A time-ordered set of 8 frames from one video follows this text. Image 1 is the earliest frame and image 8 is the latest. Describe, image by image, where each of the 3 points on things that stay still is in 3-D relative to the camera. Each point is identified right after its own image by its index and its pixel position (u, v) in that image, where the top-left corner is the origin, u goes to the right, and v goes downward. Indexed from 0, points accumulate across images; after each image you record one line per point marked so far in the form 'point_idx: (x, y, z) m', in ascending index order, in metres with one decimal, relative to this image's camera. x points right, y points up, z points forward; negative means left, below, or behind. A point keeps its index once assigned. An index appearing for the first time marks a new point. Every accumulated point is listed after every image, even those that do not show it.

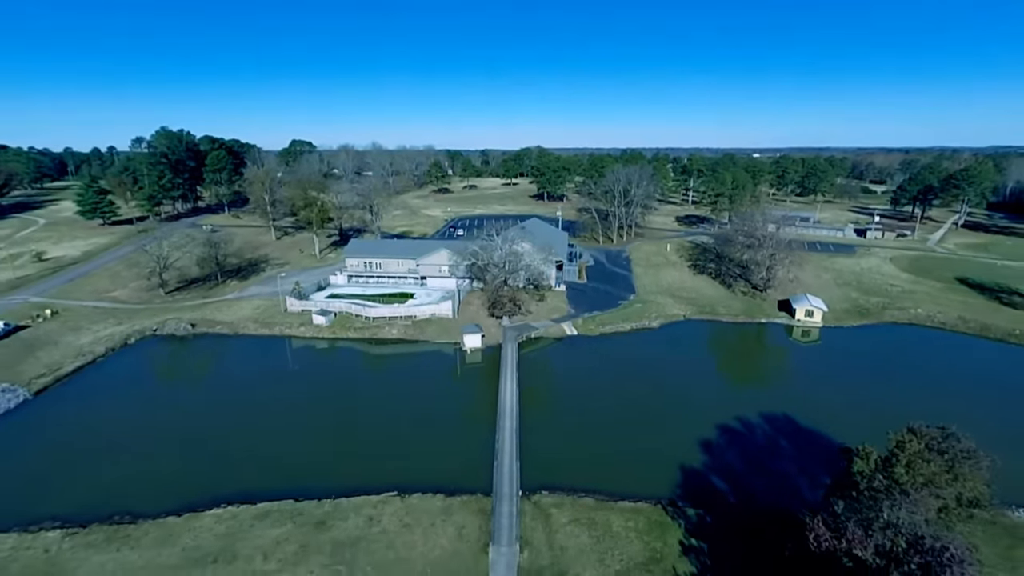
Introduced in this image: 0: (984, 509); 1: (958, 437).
0: (+12.1, -5.7, +12.9) m
1: (+12.4, -4.2, +13.8) m
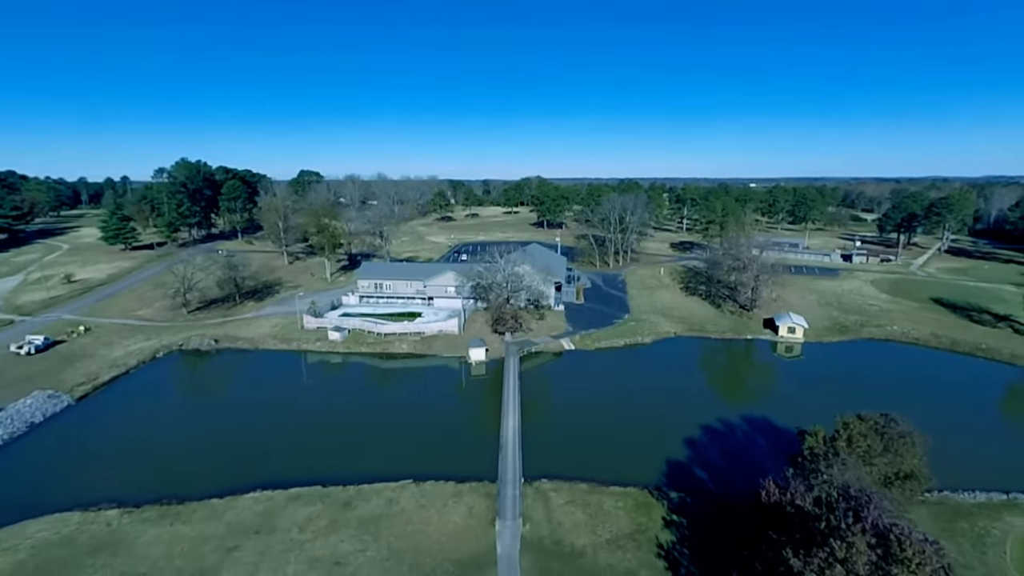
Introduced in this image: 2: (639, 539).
0: (+12.2, -5.9, +15.1) m
1: (+12.5, -4.4, +16.1) m
2: (+4.0, -8.0, +15.8) m
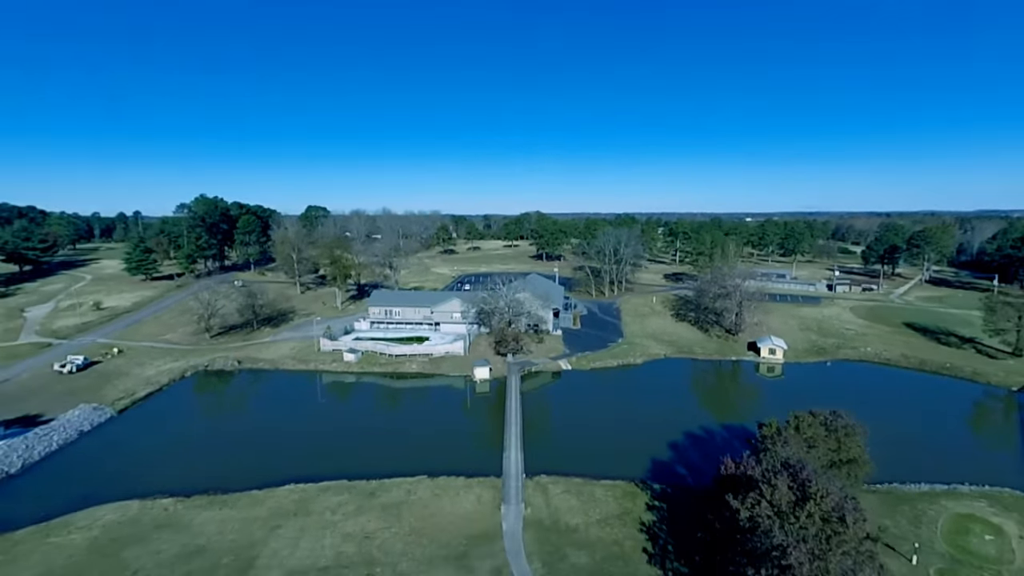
0: (+12.4, -6.4, +17.8) m
1: (+12.6, -4.9, +18.9) m
2: (+4.2, -8.5, +18.4) m
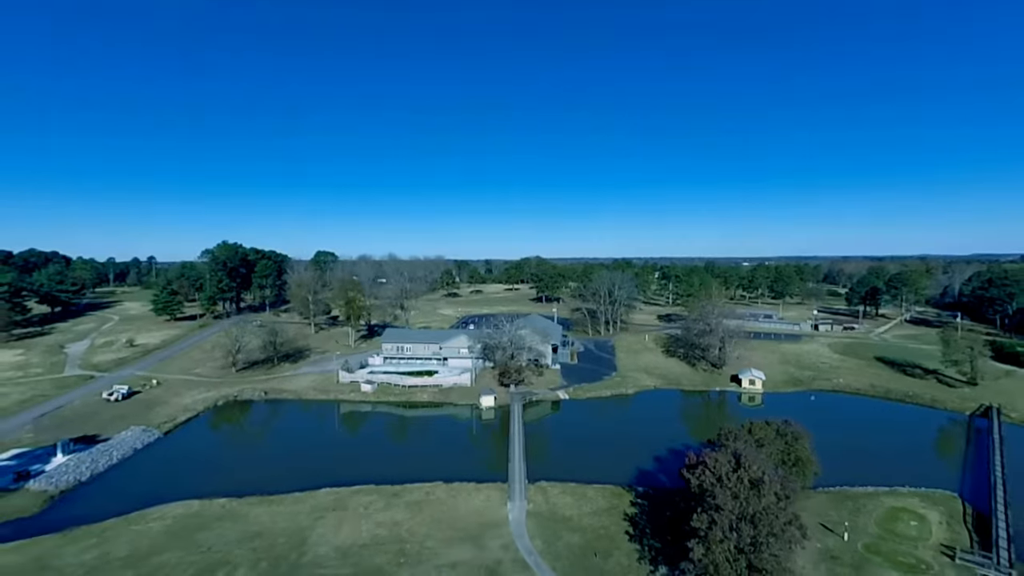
0: (+12.6, -7.6, +21.5) m
1: (+12.8, -6.3, +22.8) m
2: (+4.4, -9.8, +21.9) m
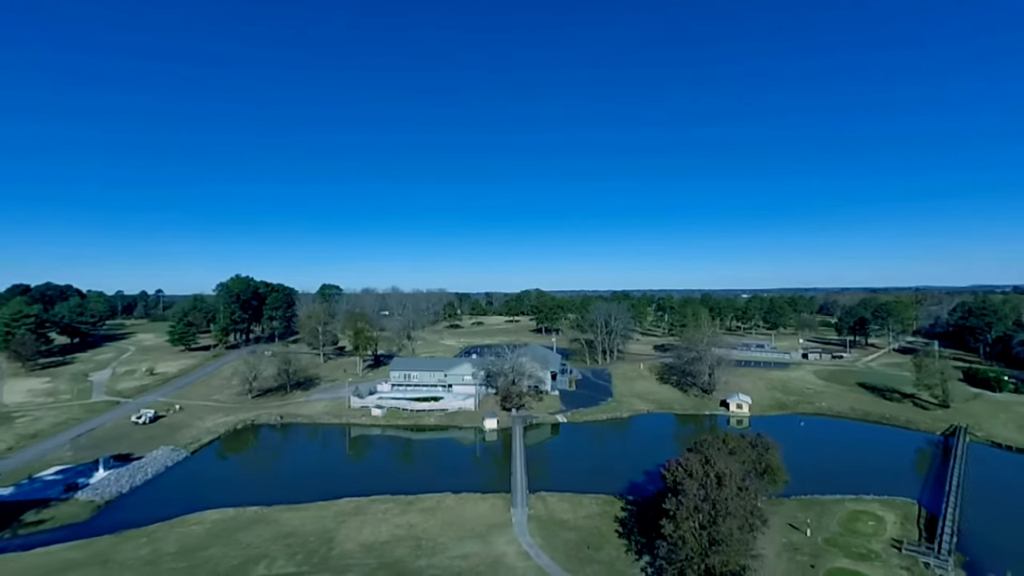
0: (+12.7, -8.9, +24.3) m
1: (+13.0, -7.7, +25.6) m
2: (+4.5, -11.2, +24.5) m
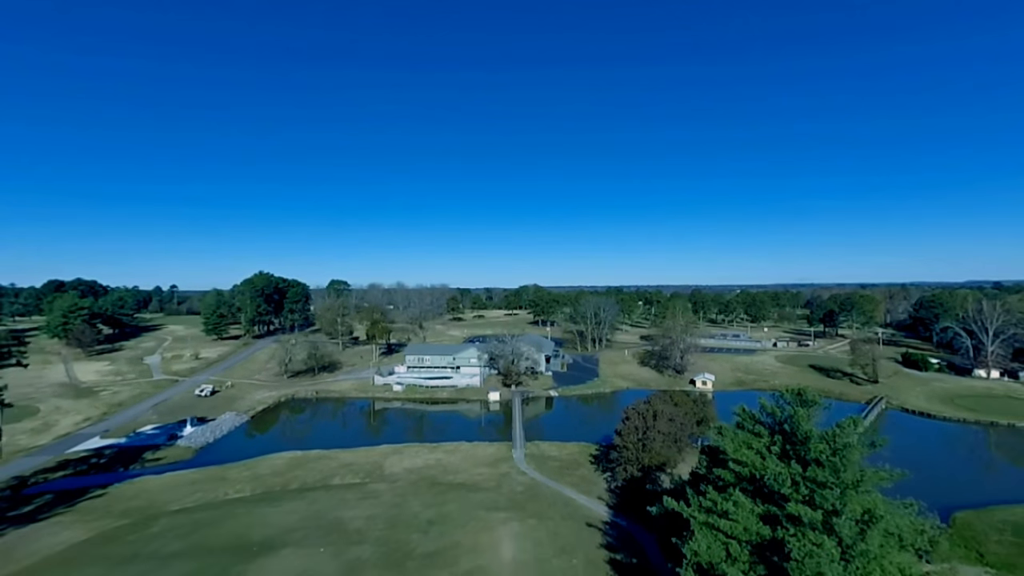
0: (+12.8, -8.6, +32.5) m
1: (+13.0, -7.3, +33.8) m
2: (+4.6, -10.8, +32.7) m
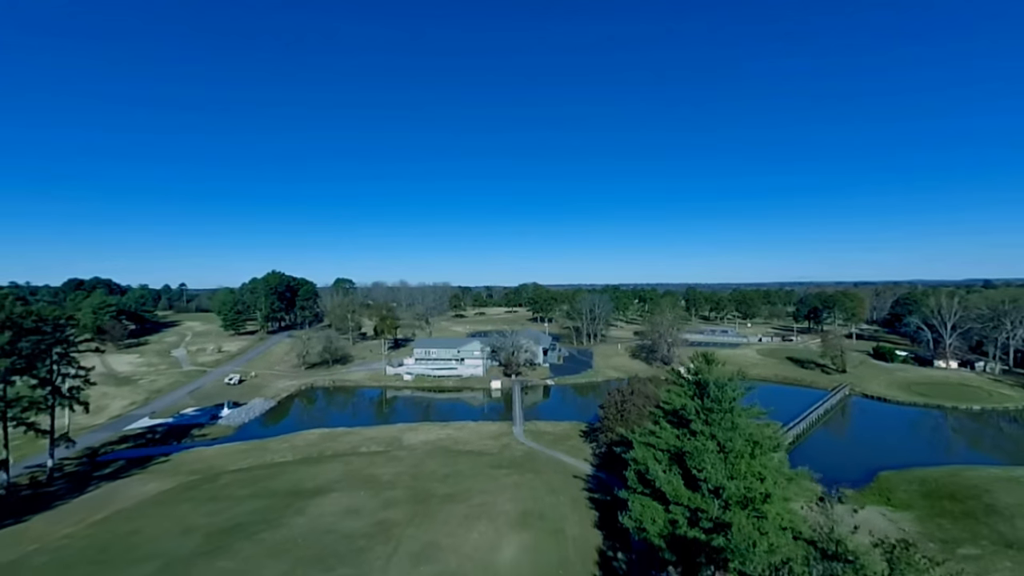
0: (+12.8, -8.4, +37.4) m
1: (+13.0, -7.2, +38.7) m
2: (+4.6, -10.7, +37.7) m
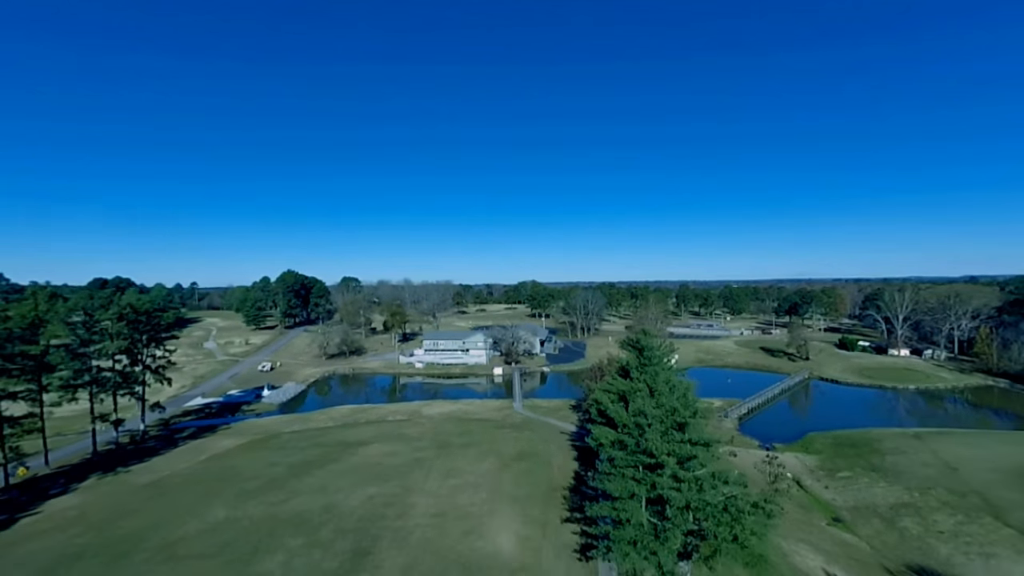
0: (+12.8, -8.1, +44.4) m
1: (+13.1, -6.9, +45.7) m
2: (+4.7, -10.4, +44.6) m
